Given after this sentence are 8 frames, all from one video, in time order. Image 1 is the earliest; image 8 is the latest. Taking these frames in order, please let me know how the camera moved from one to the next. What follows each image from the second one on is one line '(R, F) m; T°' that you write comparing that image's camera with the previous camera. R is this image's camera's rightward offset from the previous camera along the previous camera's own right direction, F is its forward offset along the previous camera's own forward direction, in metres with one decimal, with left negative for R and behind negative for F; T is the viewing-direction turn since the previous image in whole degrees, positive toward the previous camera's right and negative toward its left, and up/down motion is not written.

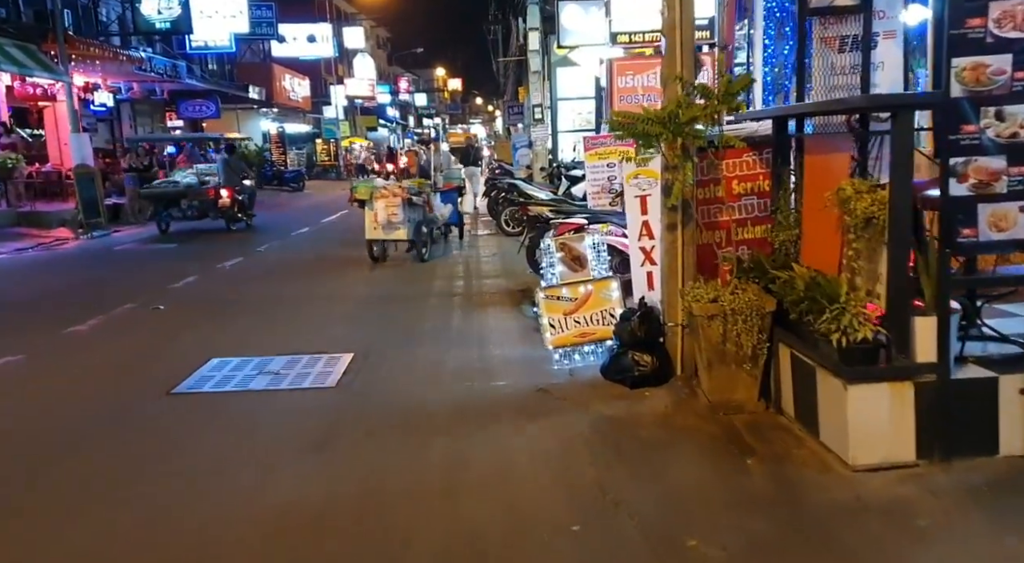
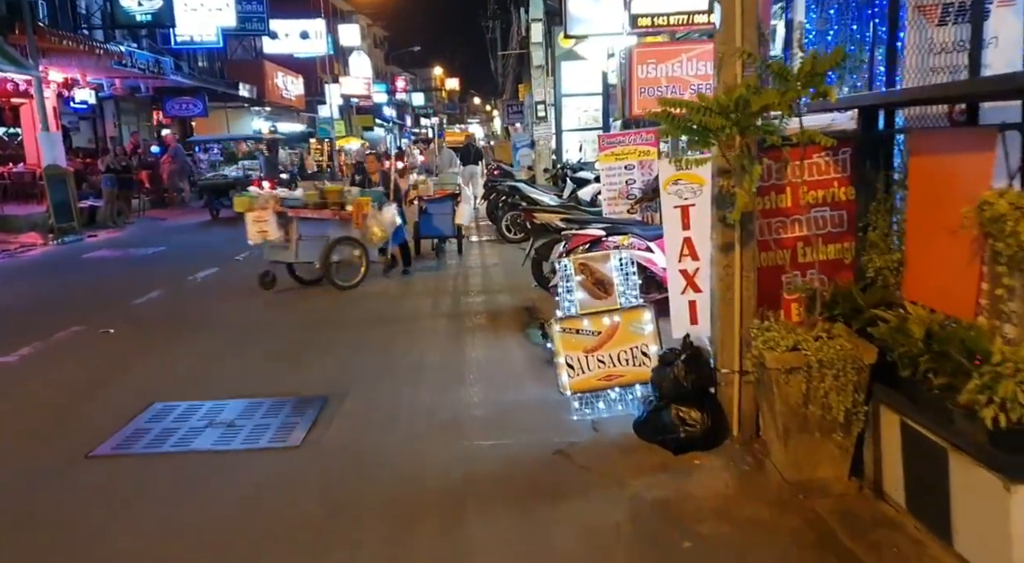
(-0.1, +1.3) m; 0°
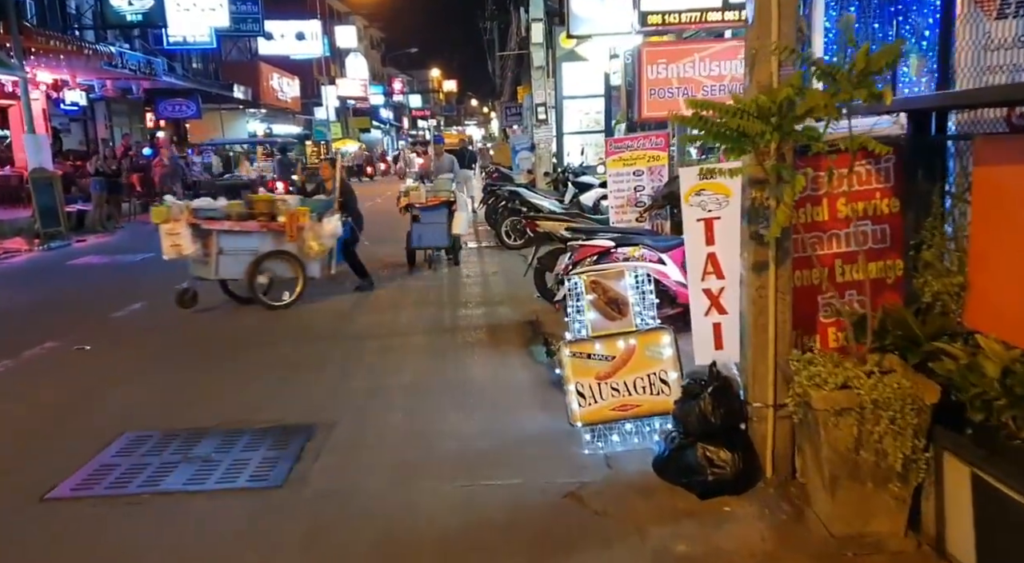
(0.0, +0.5) m; 0°
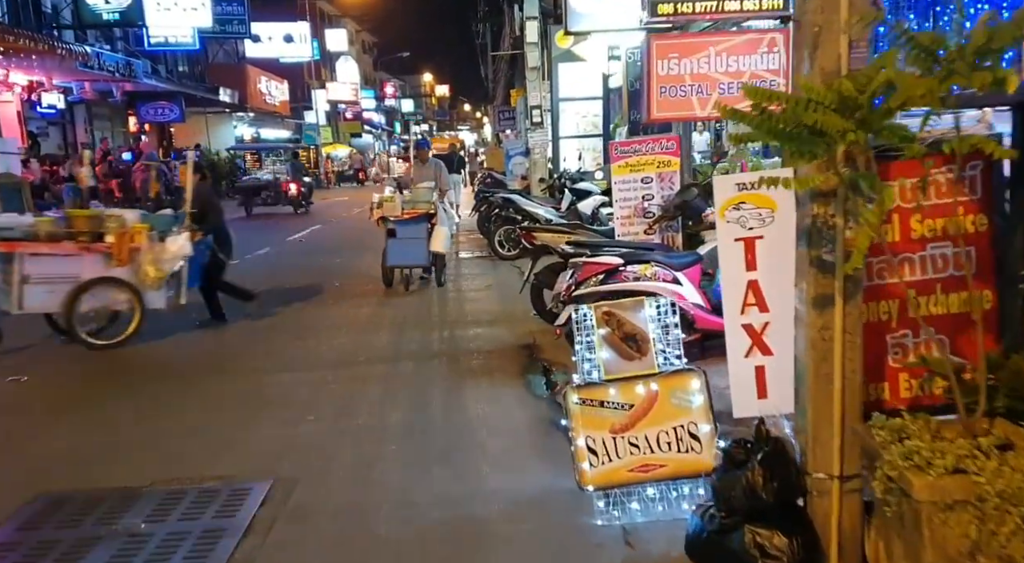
(0.0, +0.9) m; 0°
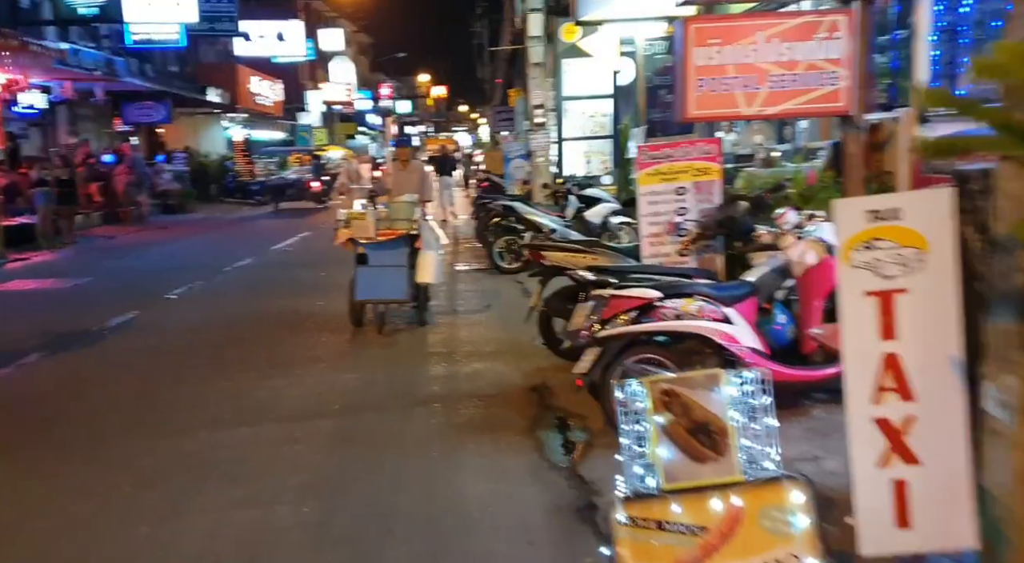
(-0.1, +1.3) m; 0°
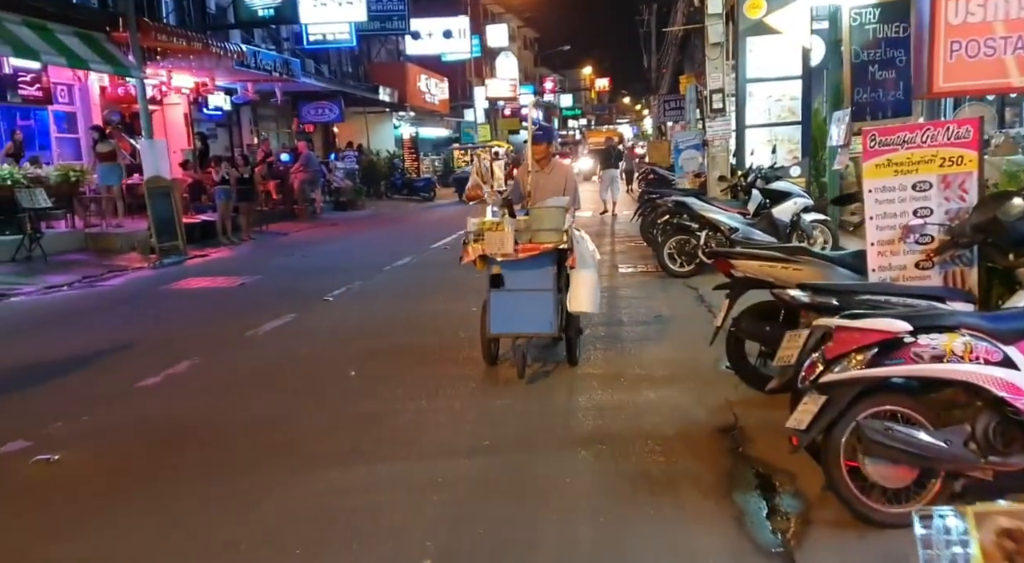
(-0.1, +1.0) m; -11°
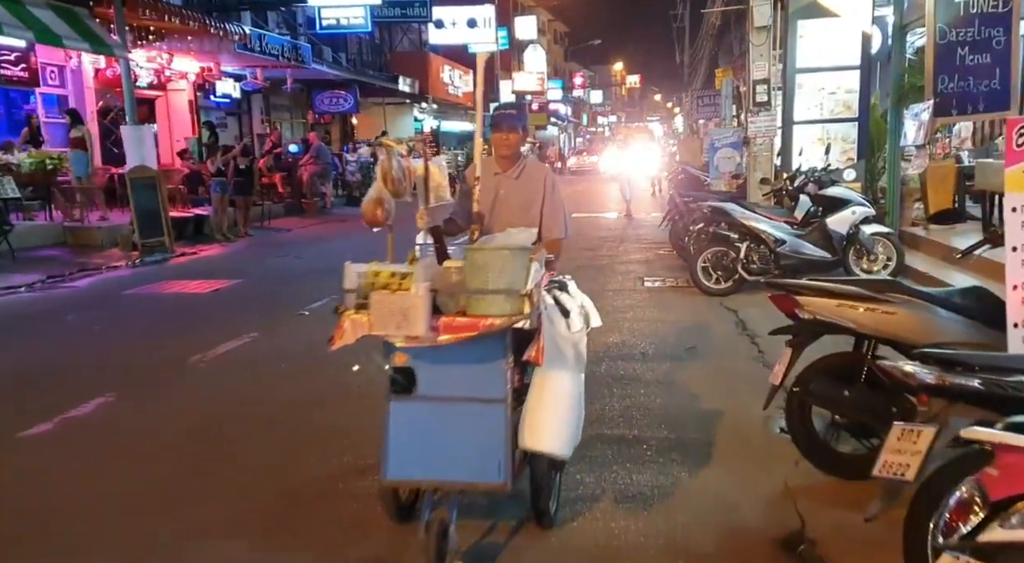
(+0.2, +1.6) m; -2°
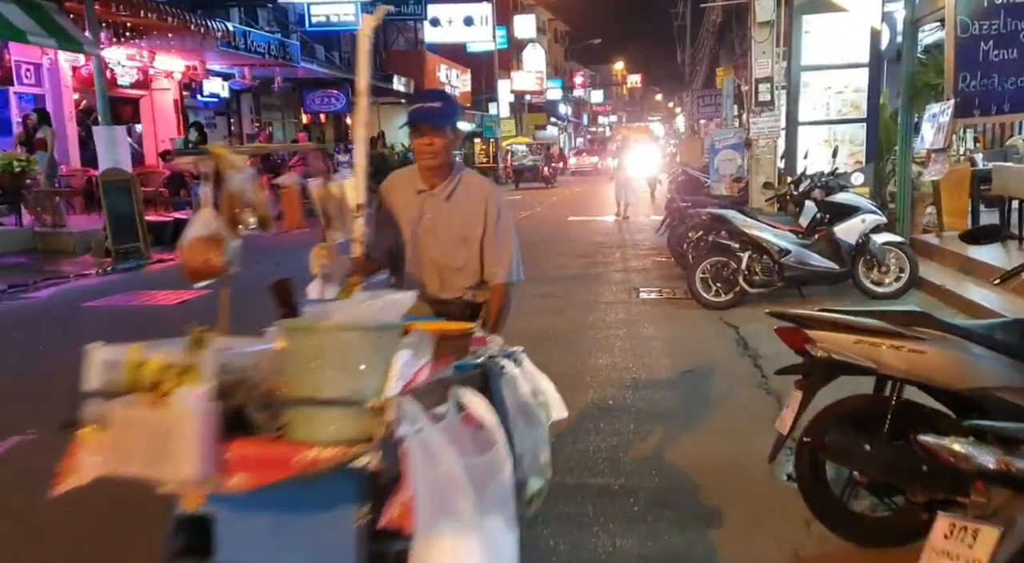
(+0.2, +0.7) m; 0°
